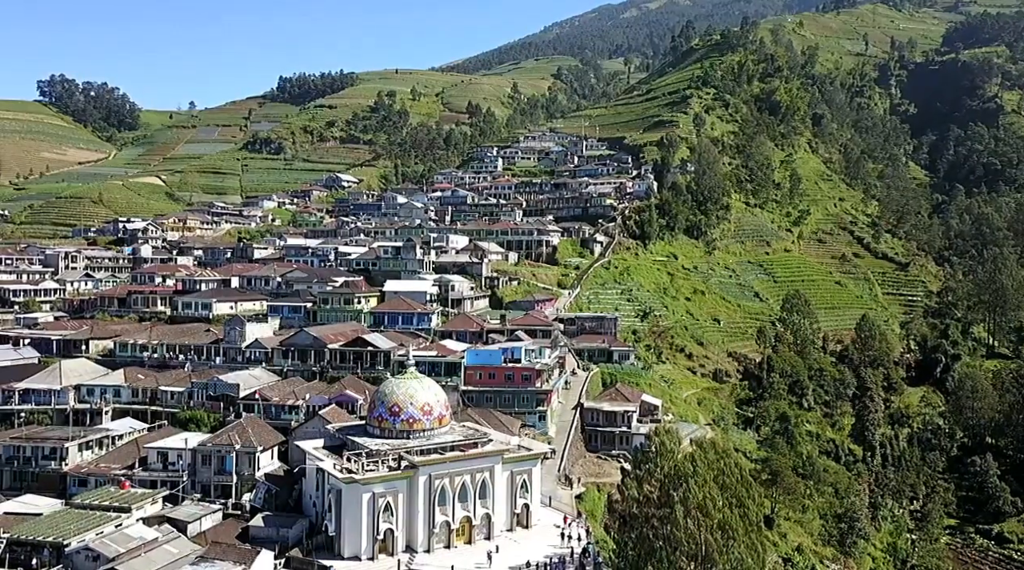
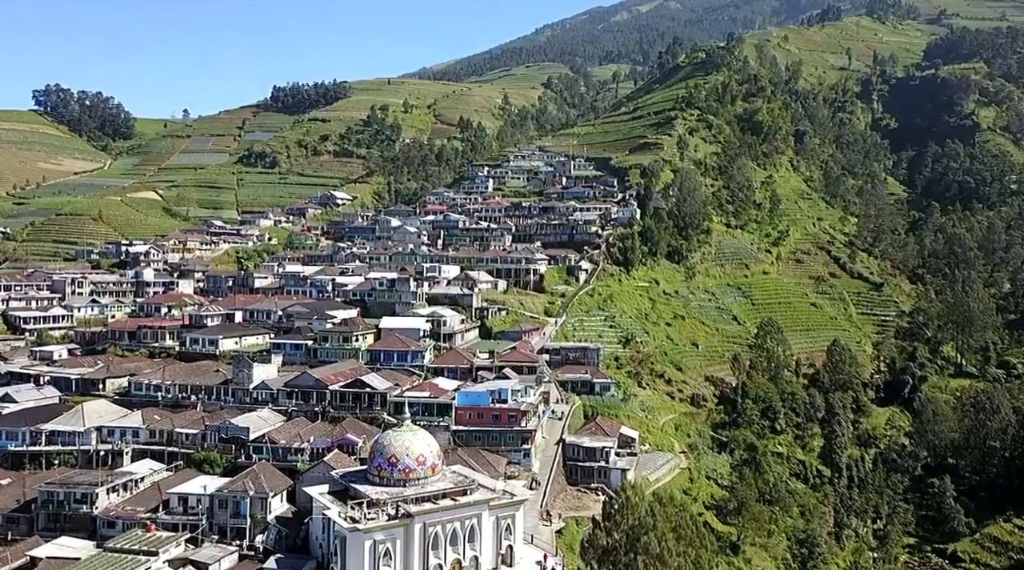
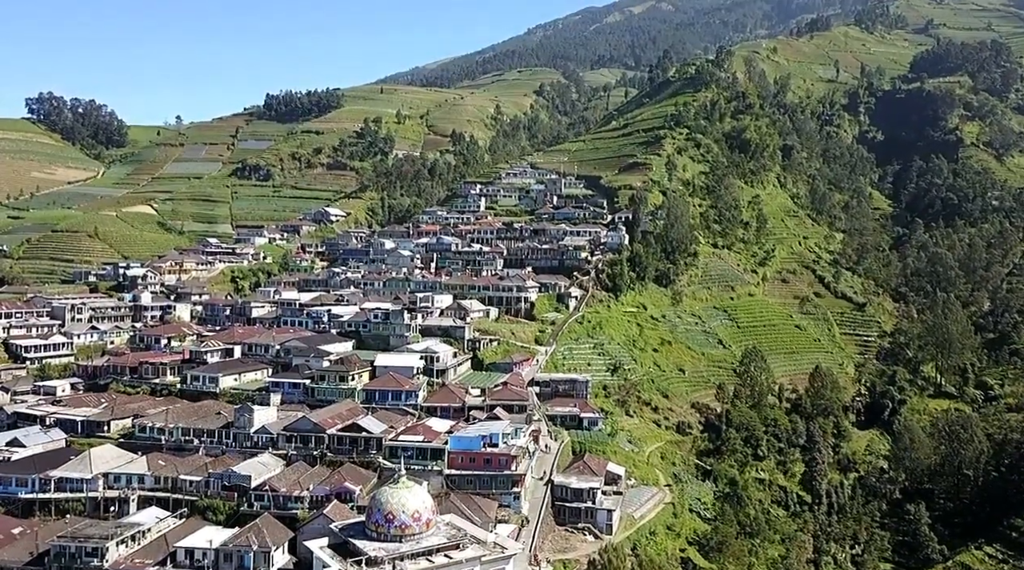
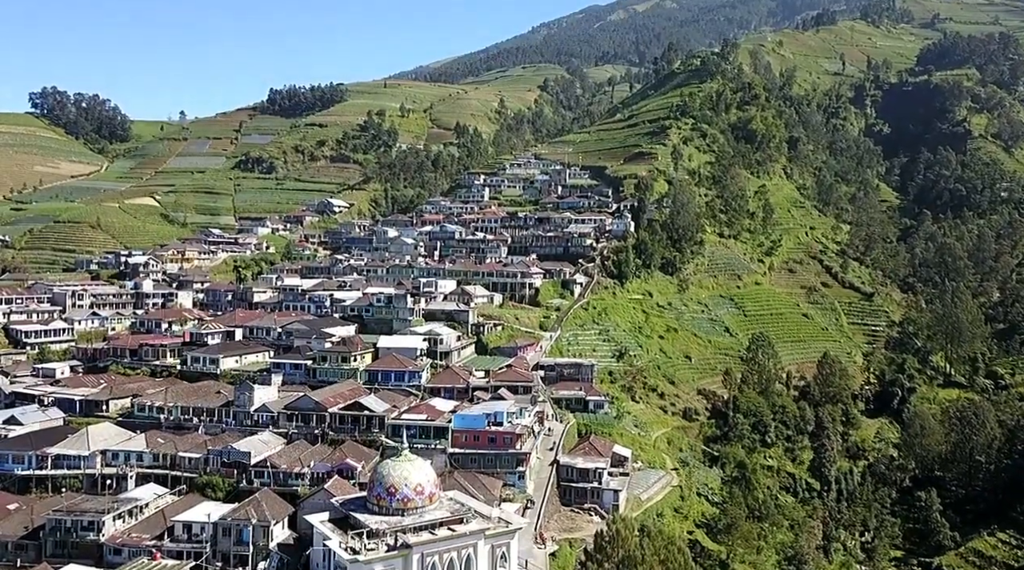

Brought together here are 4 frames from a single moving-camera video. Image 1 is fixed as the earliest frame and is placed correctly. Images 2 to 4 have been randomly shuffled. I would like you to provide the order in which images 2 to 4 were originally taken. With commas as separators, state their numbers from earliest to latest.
2, 4, 3
